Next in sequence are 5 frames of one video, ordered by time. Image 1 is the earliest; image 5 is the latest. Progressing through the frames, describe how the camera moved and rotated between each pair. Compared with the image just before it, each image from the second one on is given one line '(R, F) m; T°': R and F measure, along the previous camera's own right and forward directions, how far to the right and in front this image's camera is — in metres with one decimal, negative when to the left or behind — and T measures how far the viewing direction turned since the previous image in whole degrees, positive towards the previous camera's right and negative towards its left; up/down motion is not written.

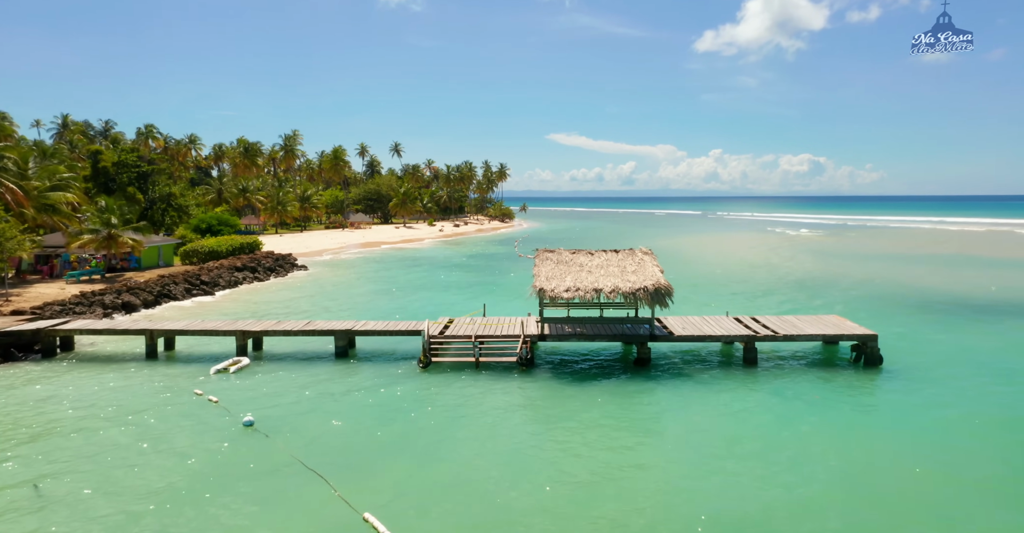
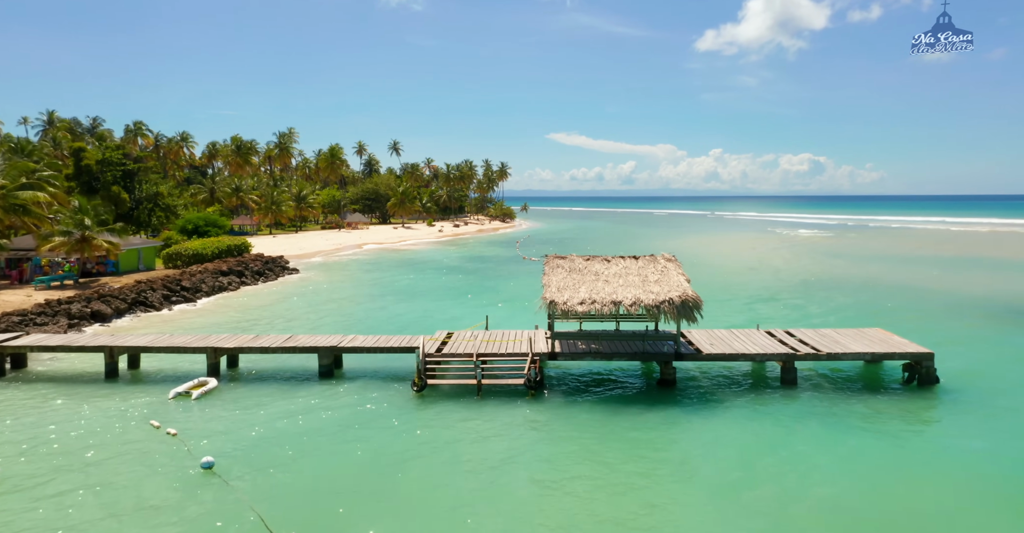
(-0.2, +2.0) m; 0°
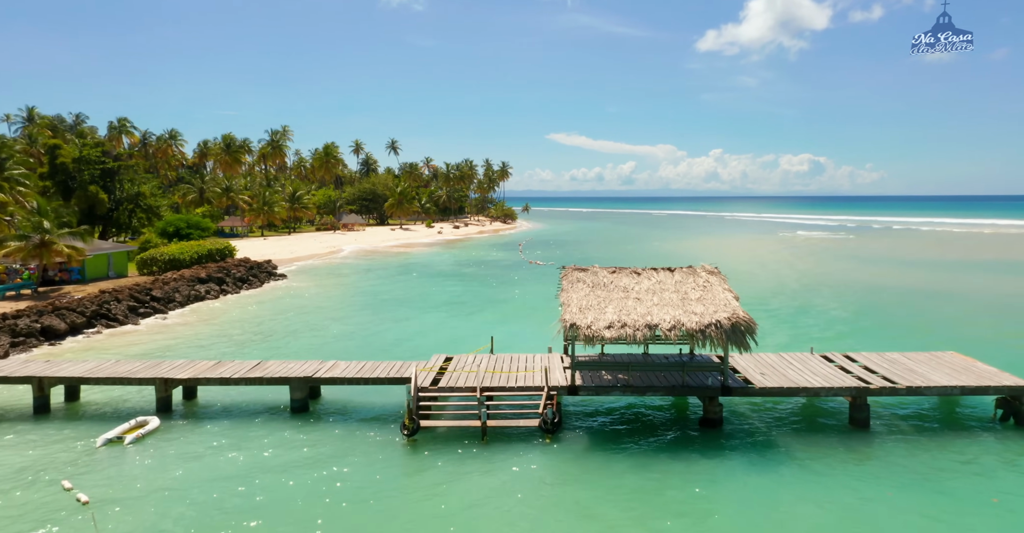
(-0.3, +2.6) m; 0°
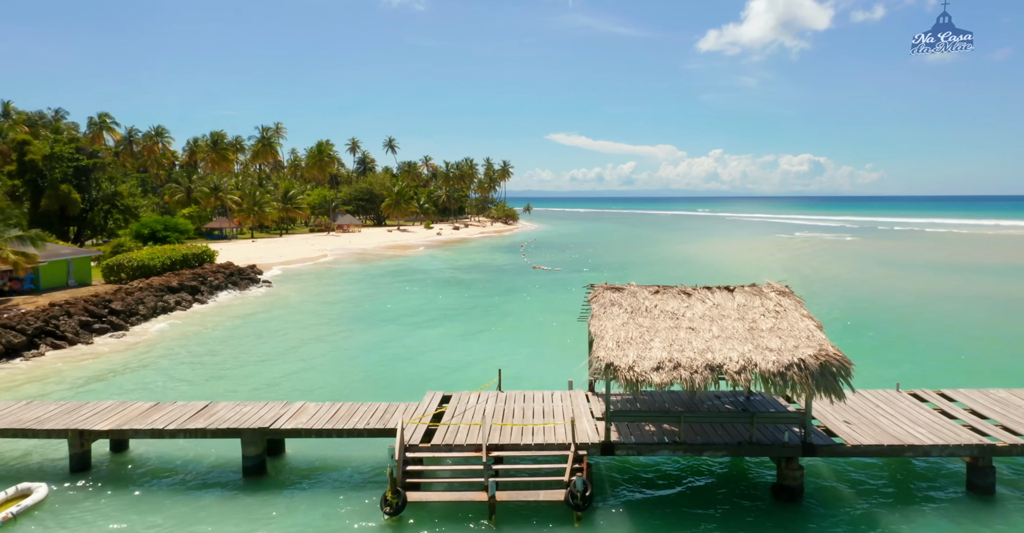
(-0.3, +2.8) m; 0°
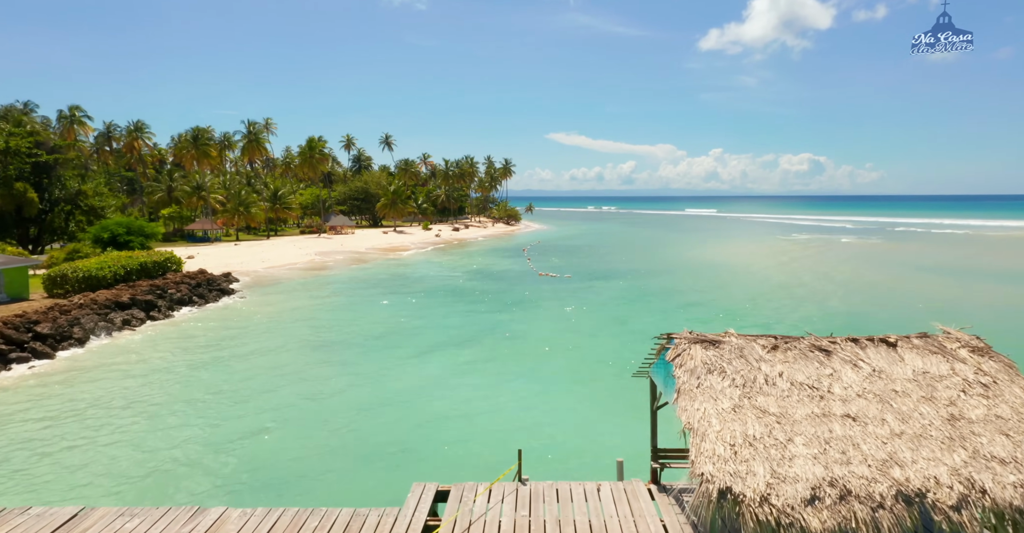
(-0.4, +3.8) m; 0°
